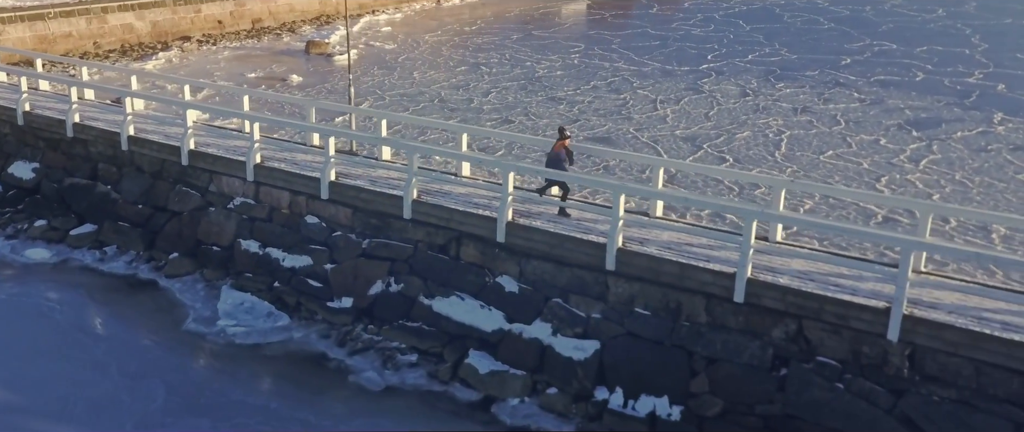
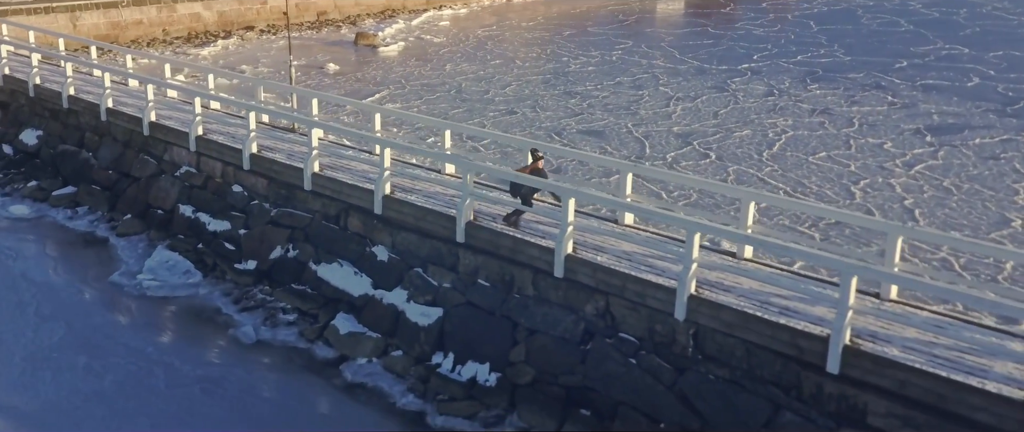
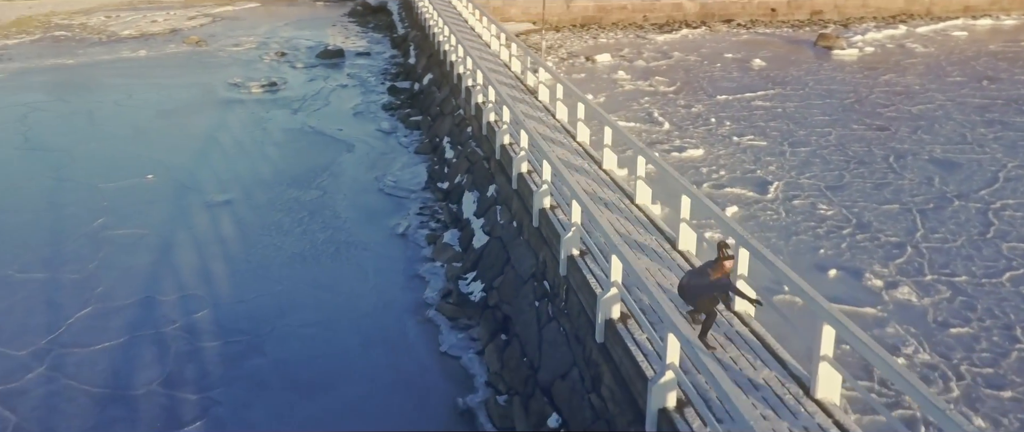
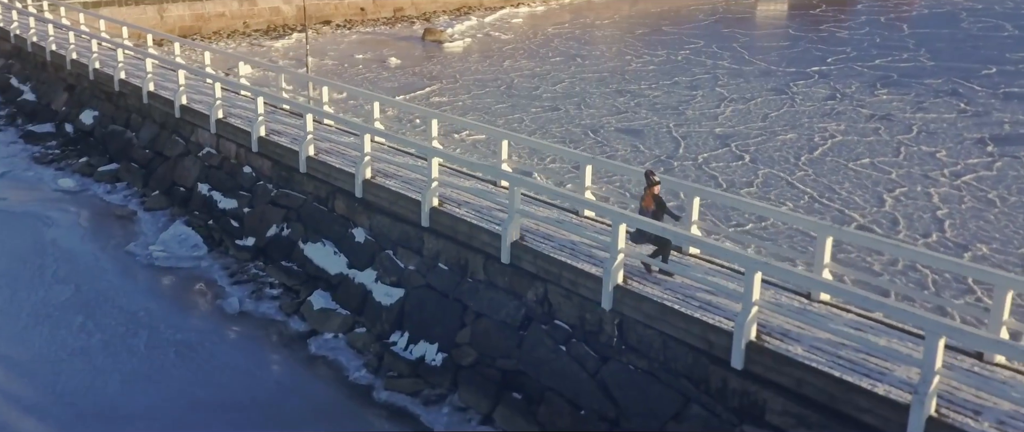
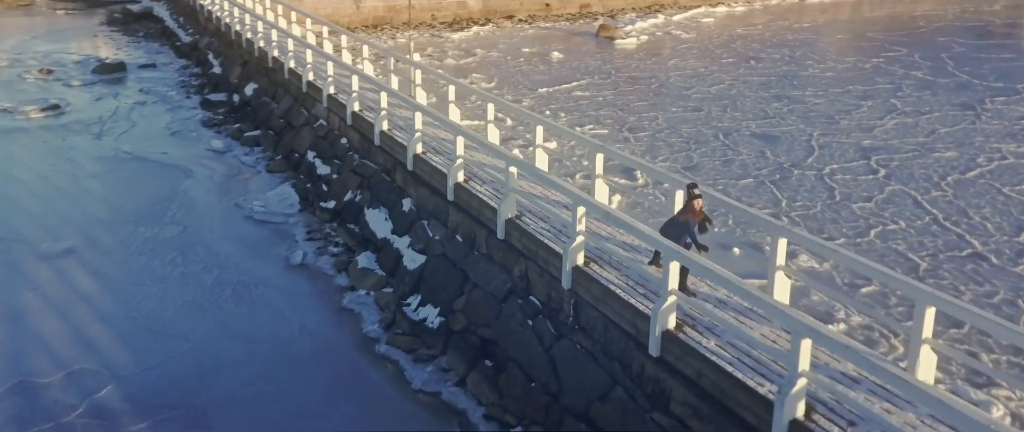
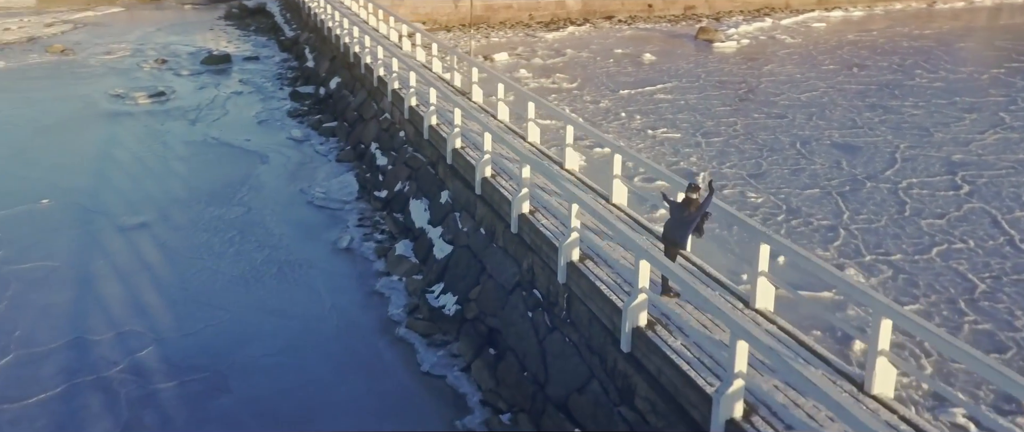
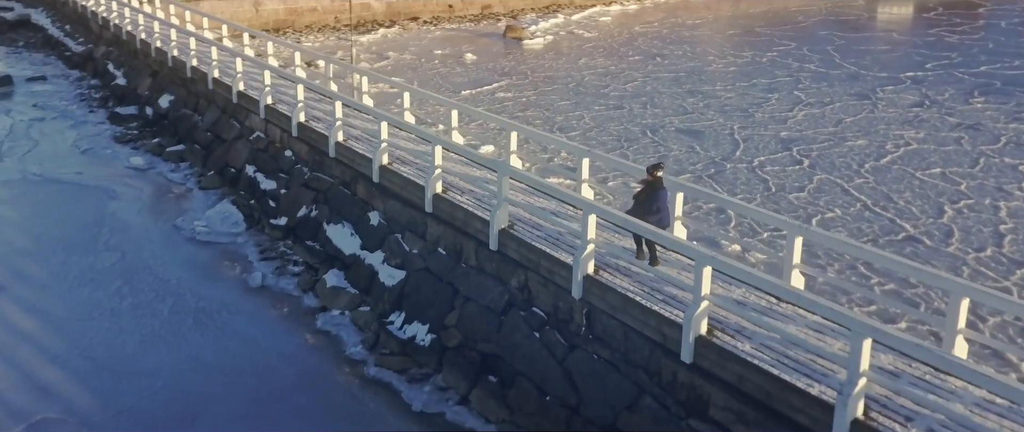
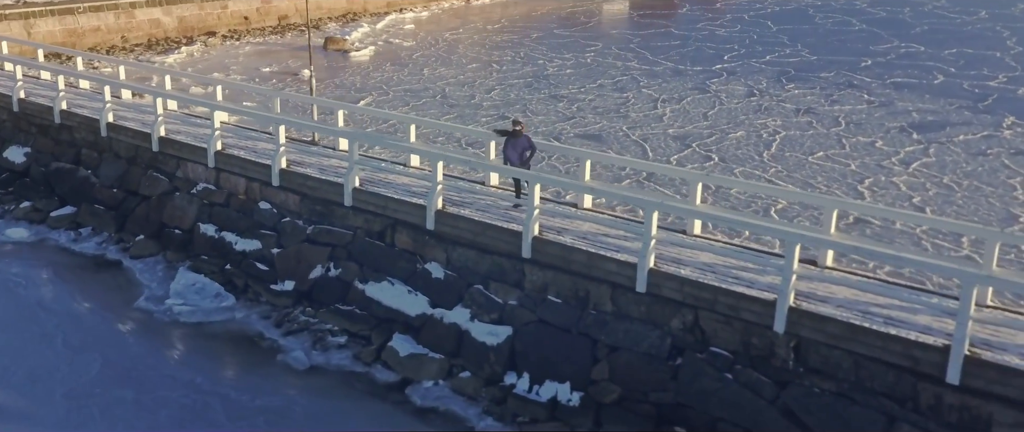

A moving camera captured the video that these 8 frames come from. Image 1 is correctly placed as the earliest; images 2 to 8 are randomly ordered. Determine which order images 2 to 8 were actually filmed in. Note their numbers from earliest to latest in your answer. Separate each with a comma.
8, 2, 4, 7, 5, 6, 3
